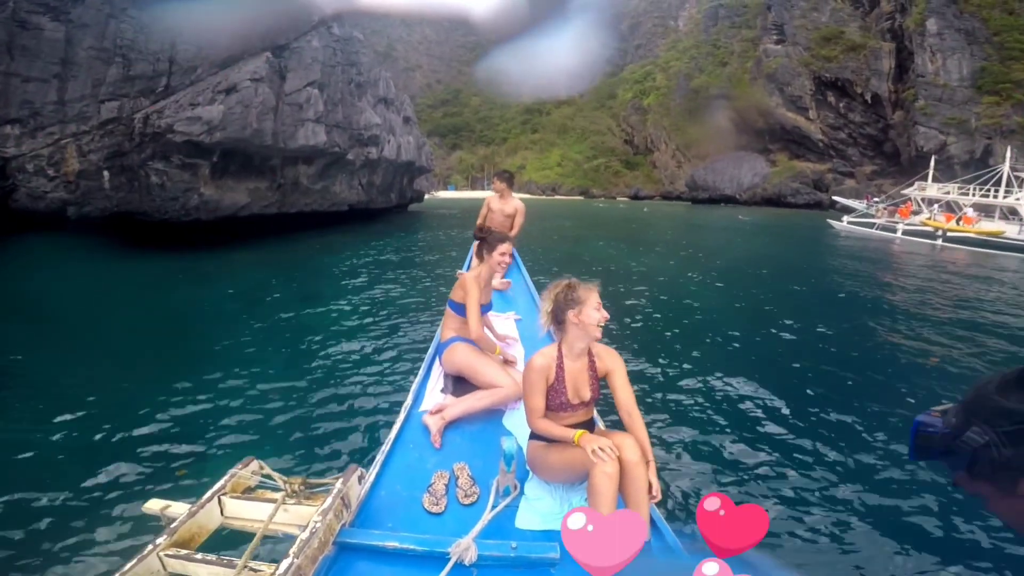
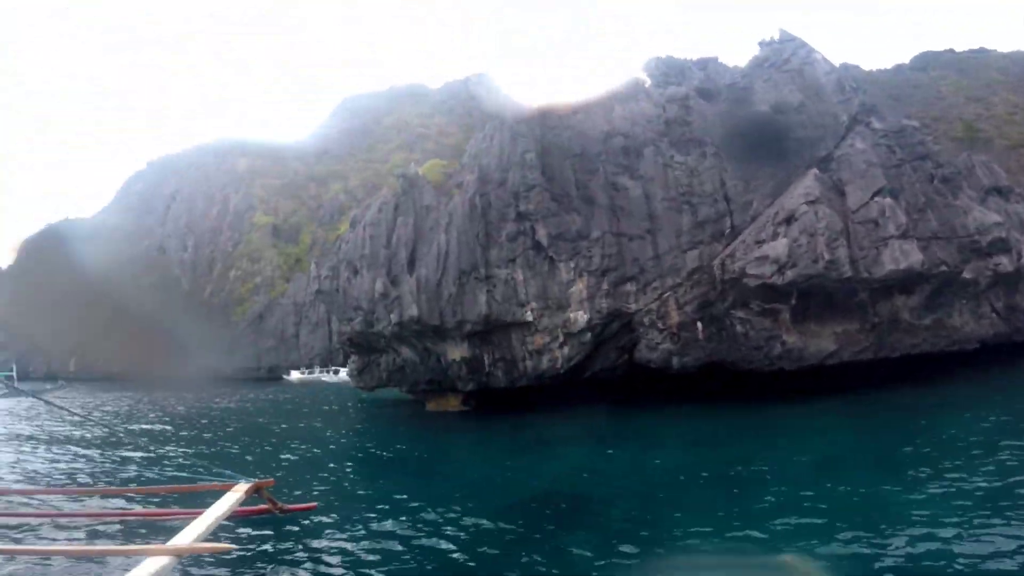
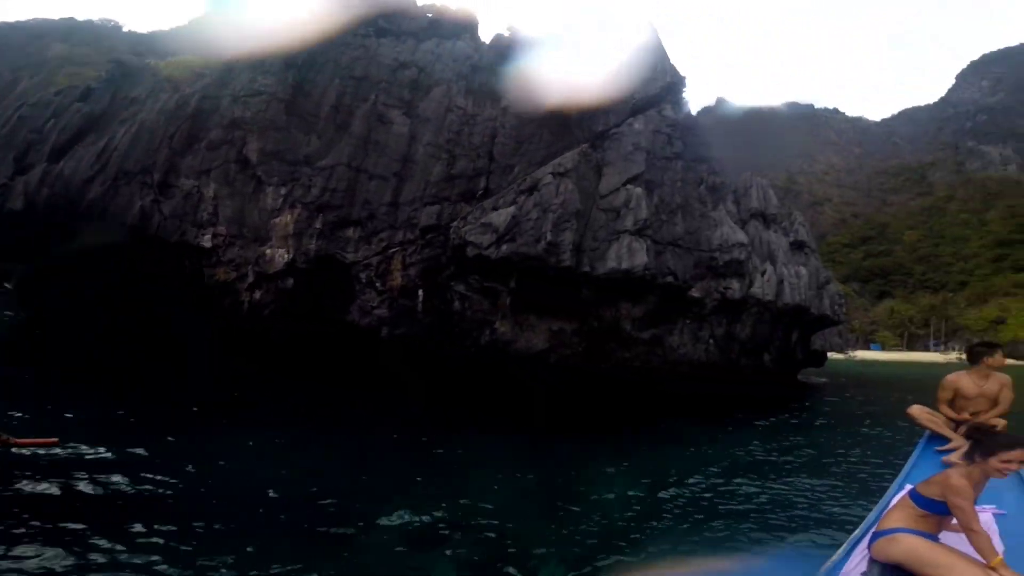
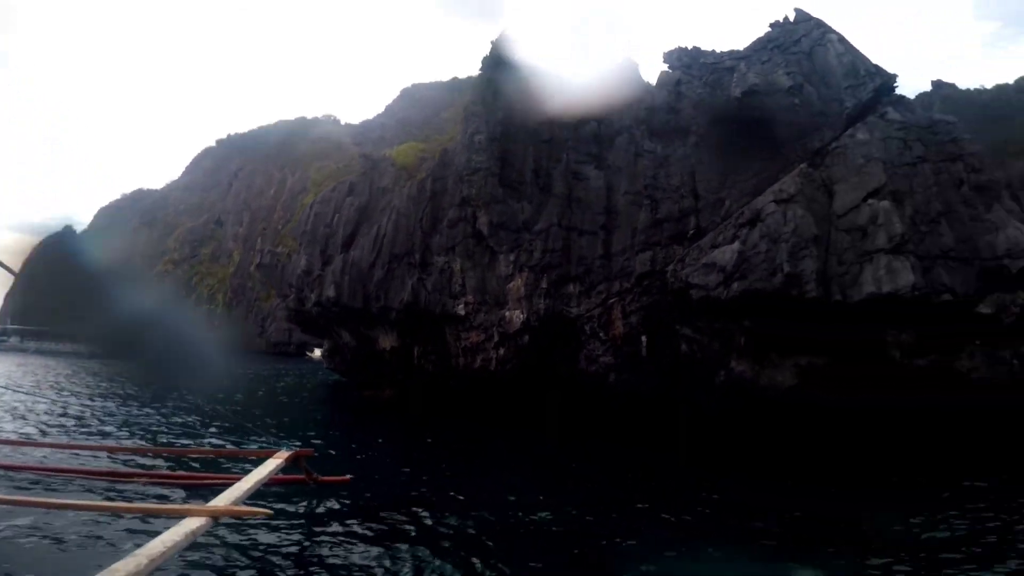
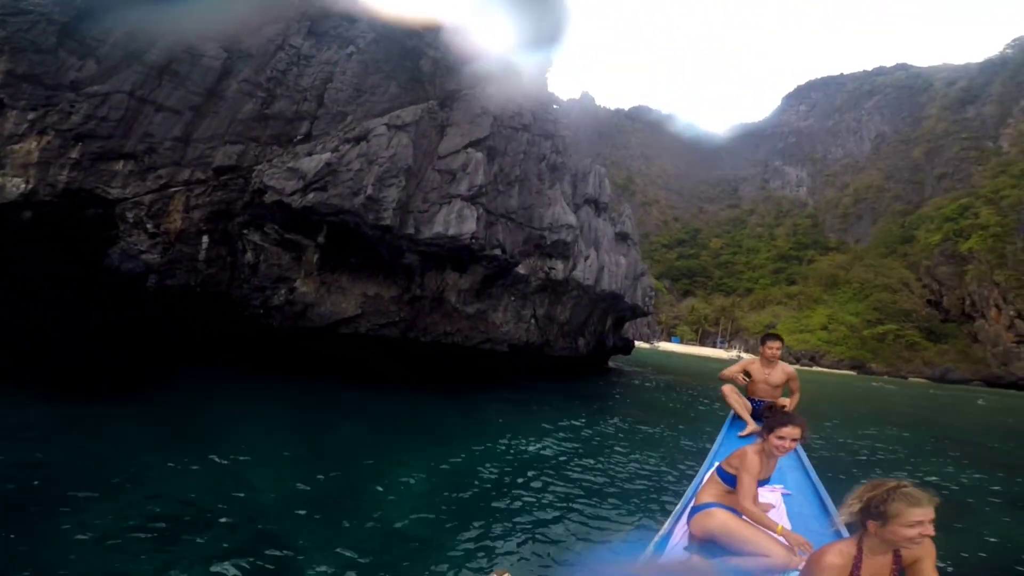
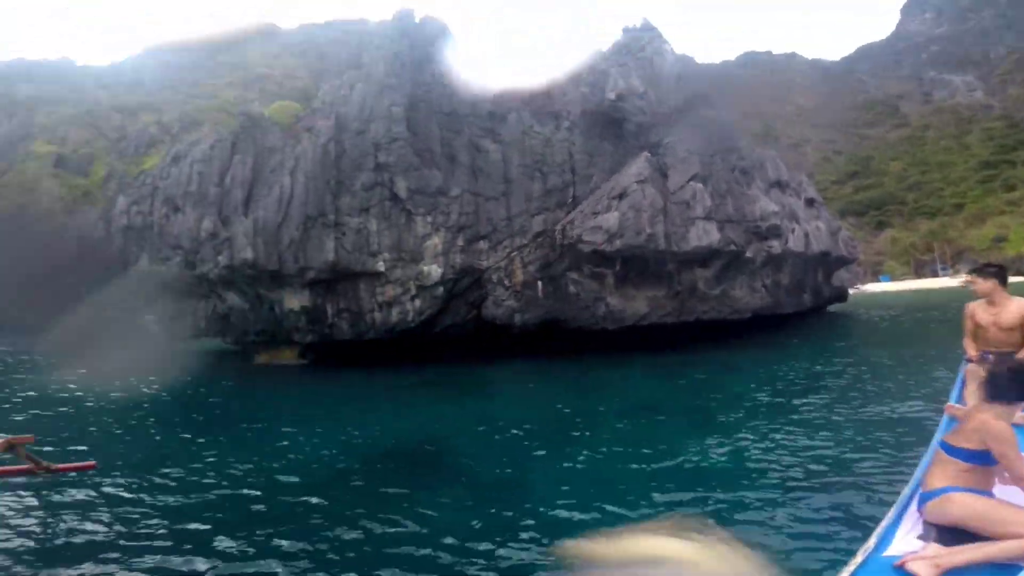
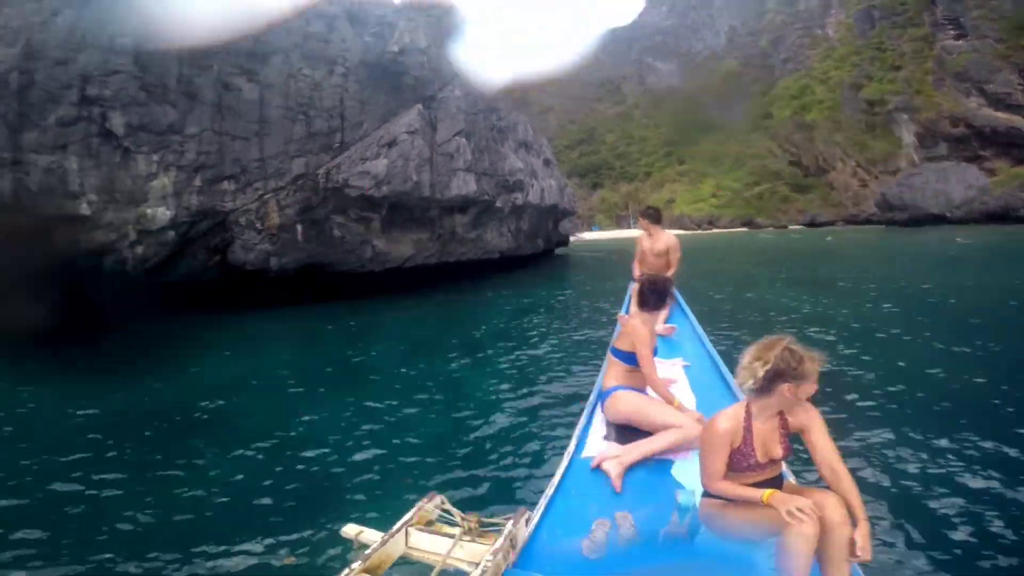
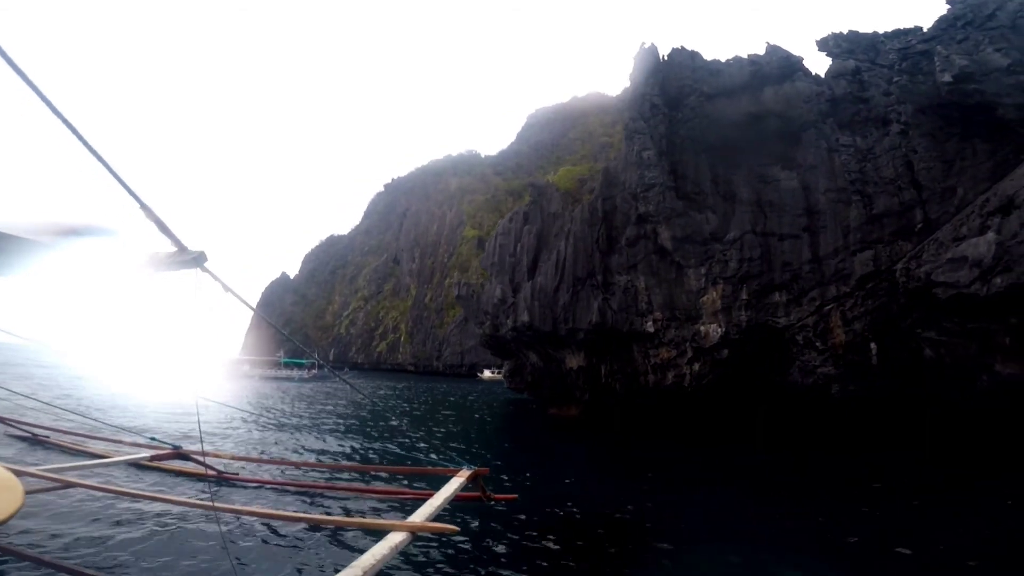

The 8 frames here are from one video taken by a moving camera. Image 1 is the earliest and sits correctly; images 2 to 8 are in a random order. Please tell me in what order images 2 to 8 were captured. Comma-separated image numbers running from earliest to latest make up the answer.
7, 6, 2, 8, 4, 3, 5
